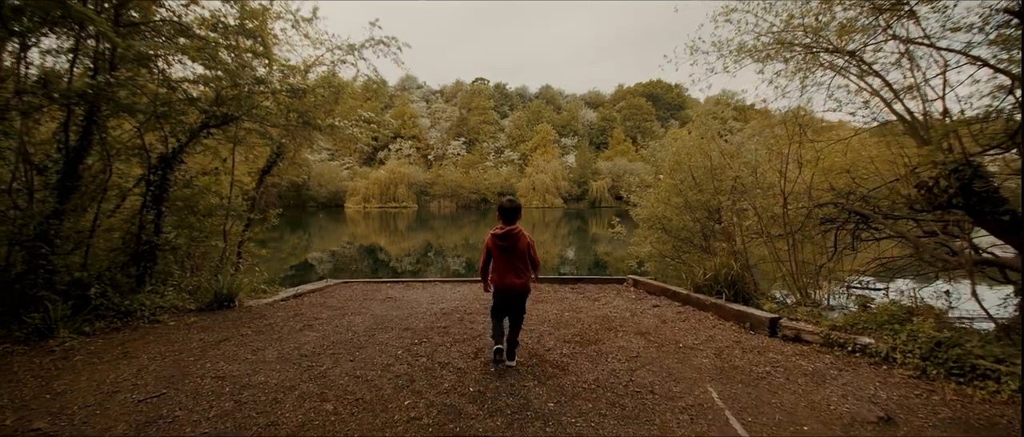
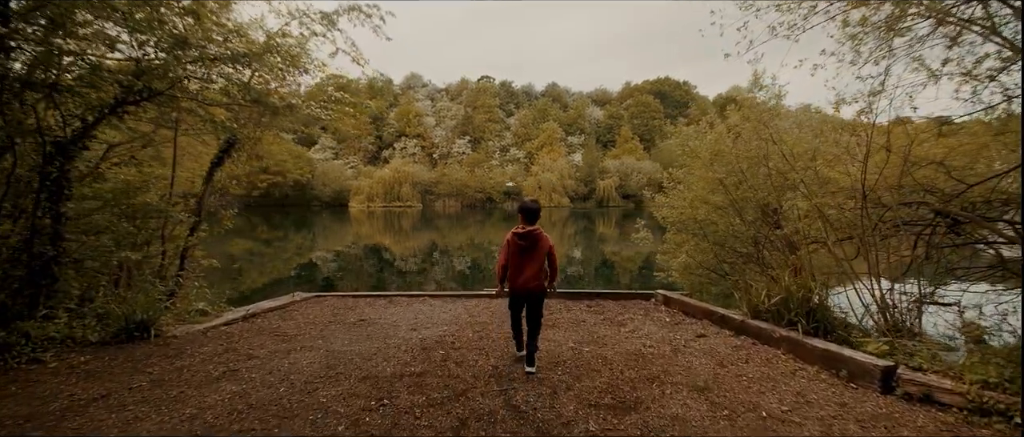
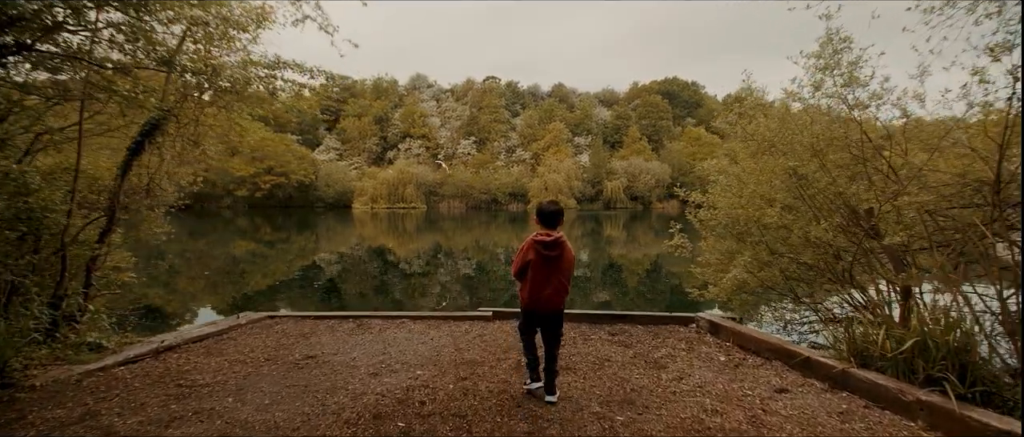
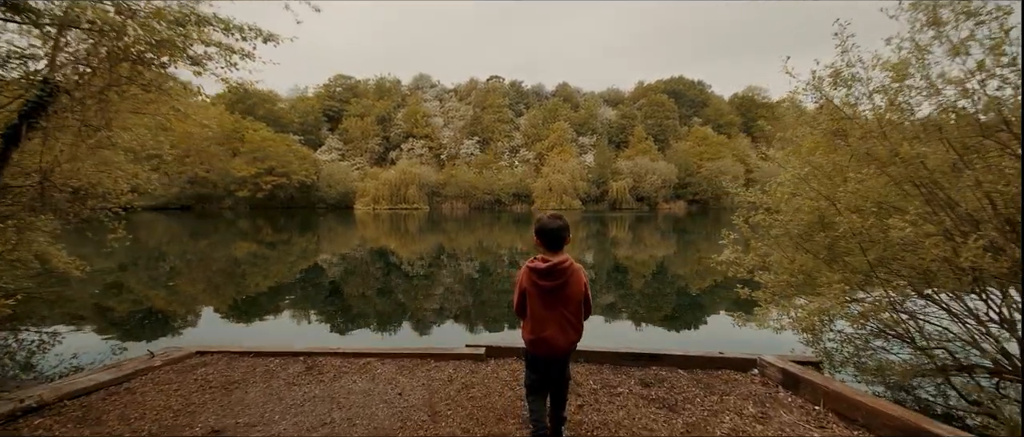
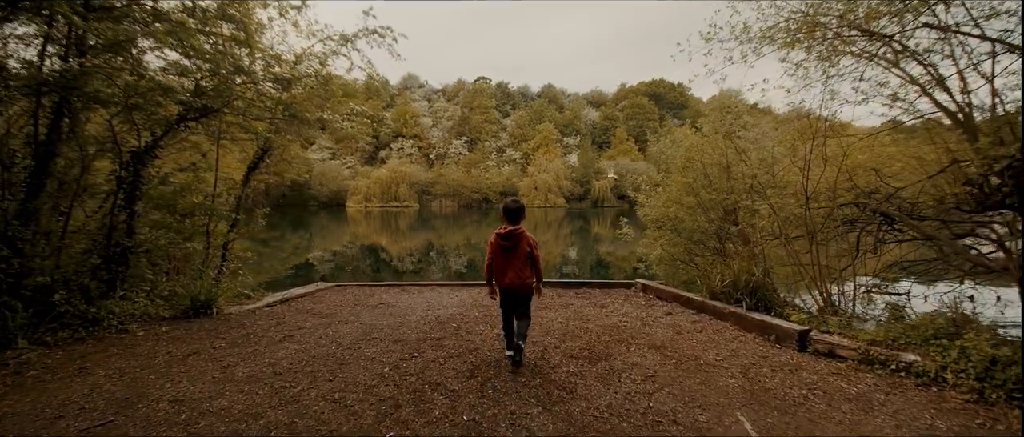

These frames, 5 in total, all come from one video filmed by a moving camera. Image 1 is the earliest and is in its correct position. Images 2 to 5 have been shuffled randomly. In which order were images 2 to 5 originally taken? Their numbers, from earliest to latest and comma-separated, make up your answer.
5, 2, 3, 4
